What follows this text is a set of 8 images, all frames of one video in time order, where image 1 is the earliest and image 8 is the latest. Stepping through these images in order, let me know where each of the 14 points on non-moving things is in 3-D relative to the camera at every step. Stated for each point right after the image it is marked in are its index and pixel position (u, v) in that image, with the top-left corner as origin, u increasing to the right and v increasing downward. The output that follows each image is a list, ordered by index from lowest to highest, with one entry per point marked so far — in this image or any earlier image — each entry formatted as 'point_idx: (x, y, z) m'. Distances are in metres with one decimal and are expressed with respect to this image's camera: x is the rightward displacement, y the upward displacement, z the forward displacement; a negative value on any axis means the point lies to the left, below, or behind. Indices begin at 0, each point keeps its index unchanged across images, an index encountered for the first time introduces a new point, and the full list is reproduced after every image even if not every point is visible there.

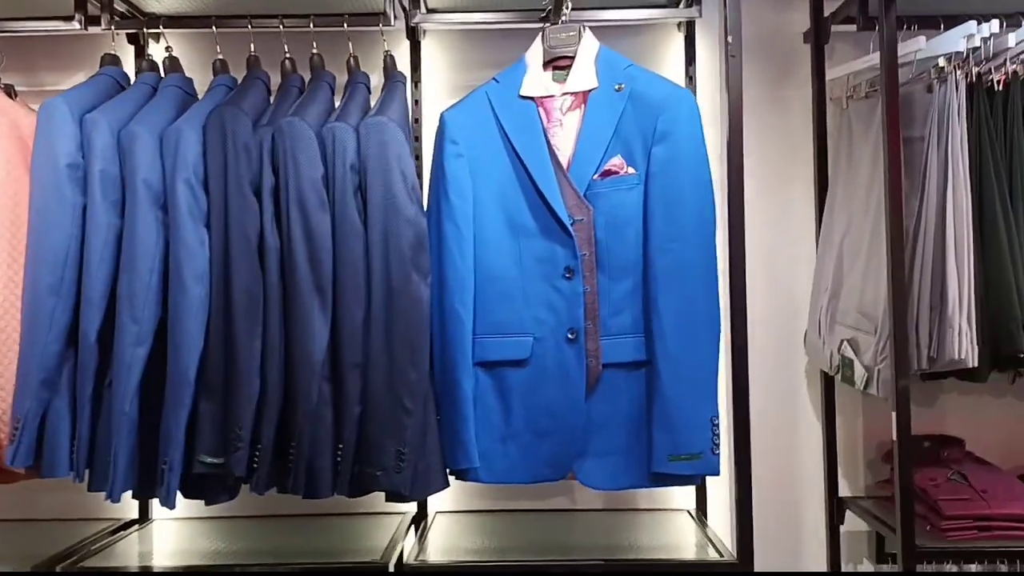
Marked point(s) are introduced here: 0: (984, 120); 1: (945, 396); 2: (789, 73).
0: (+0.8, +0.3, +1.6) m
1: (+0.9, -0.2, +2.0) m
2: (+0.6, +0.5, +2.0) m
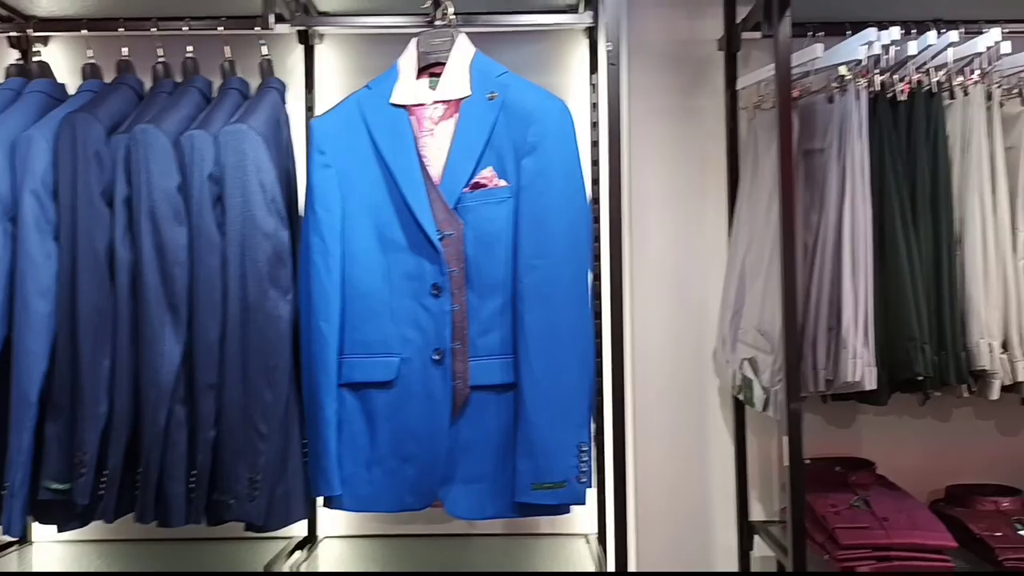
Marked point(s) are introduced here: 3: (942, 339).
0: (+0.6, +0.3, +1.6) m
1: (+0.7, -0.3, +1.9) m
2: (+0.4, +0.4, +2.0) m
3: (+0.7, -0.1, +1.5) m
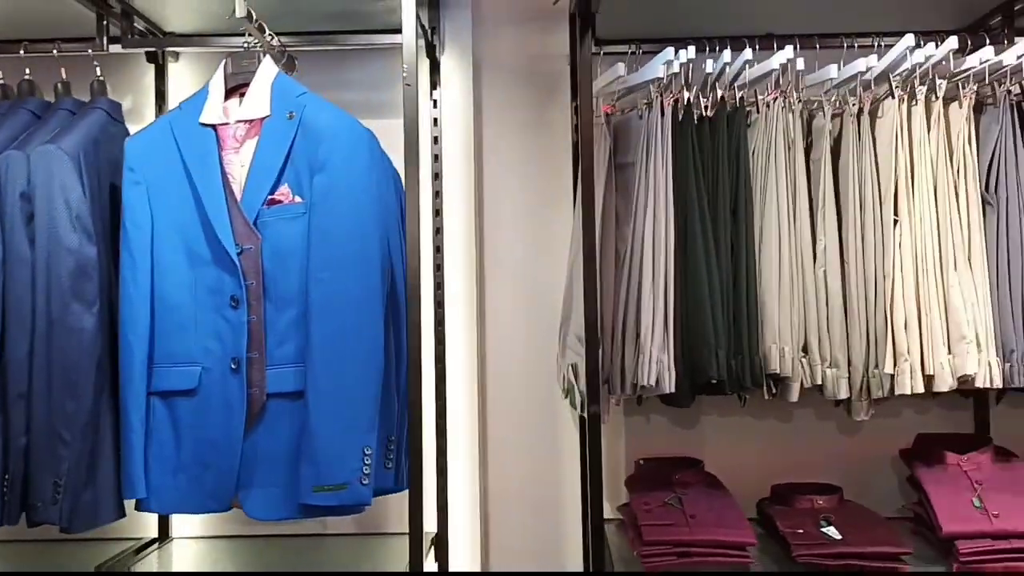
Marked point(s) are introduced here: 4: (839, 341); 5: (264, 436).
0: (+0.3, +0.2, +1.6) m
1: (+0.4, -0.3, +2.0) m
2: (+0.1, +0.4, +2.0) m
3: (+0.4, -0.1, +1.6) m
4: (+0.6, -0.1, +1.6) m
5: (-0.4, -0.2, +1.4) m
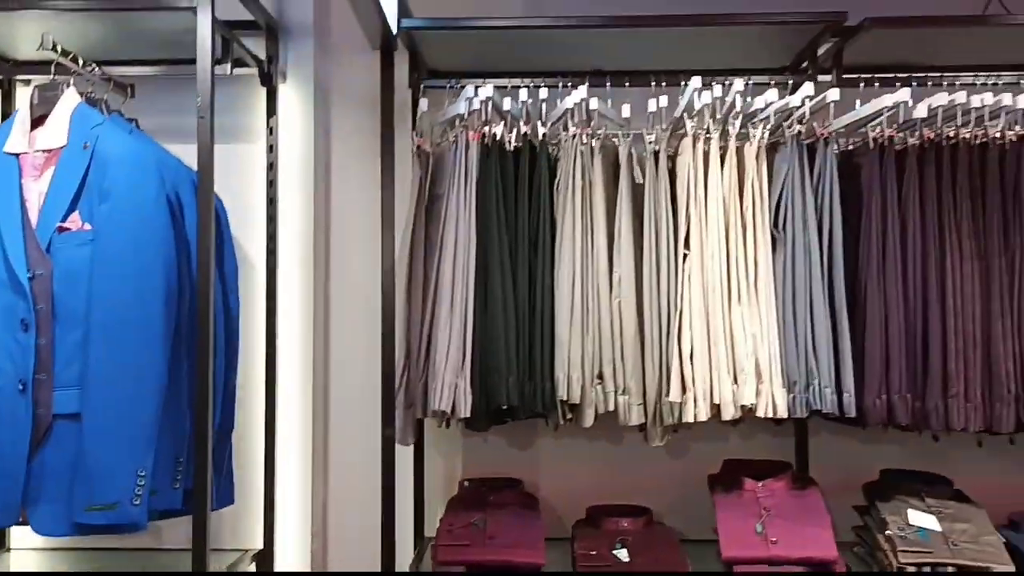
0: (0.0, +0.2, +1.7) m
1: (+0.1, -0.3, +2.1) m
2: (-0.2, +0.4, +2.1) m
3: (0.0, -0.1, +1.7) m
4: (+0.2, -0.1, +1.7) m
5: (-0.7, -0.3, +1.5) m
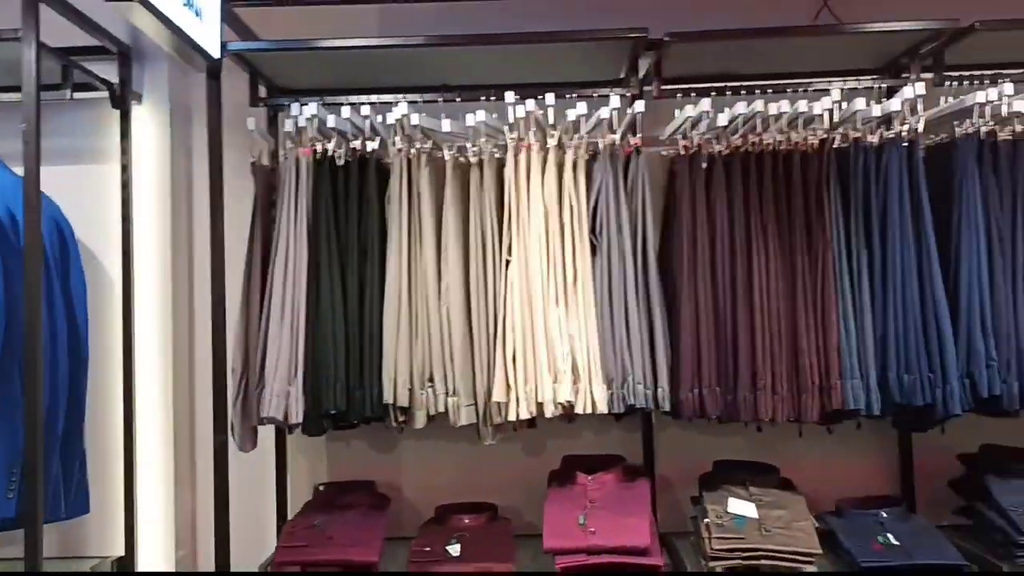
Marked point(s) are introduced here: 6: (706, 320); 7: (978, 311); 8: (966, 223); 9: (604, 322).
0: (-0.3, +0.2, +1.8) m
1: (-0.2, -0.3, +2.1) m
2: (-0.6, +0.3, +2.2) m
3: (-0.3, -0.2, +1.7) m
4: (-0.1, -0.2, +1.7) m
5: (-1.0, -0.3, +1.5) m
6: (+0.4, -0.1, +1.7) m
7: (+0.8, 0.0, +1.7) m
8: (+0.8, +0.1, +1.7) m
9: (+0.2, -0.1, +1.7) m
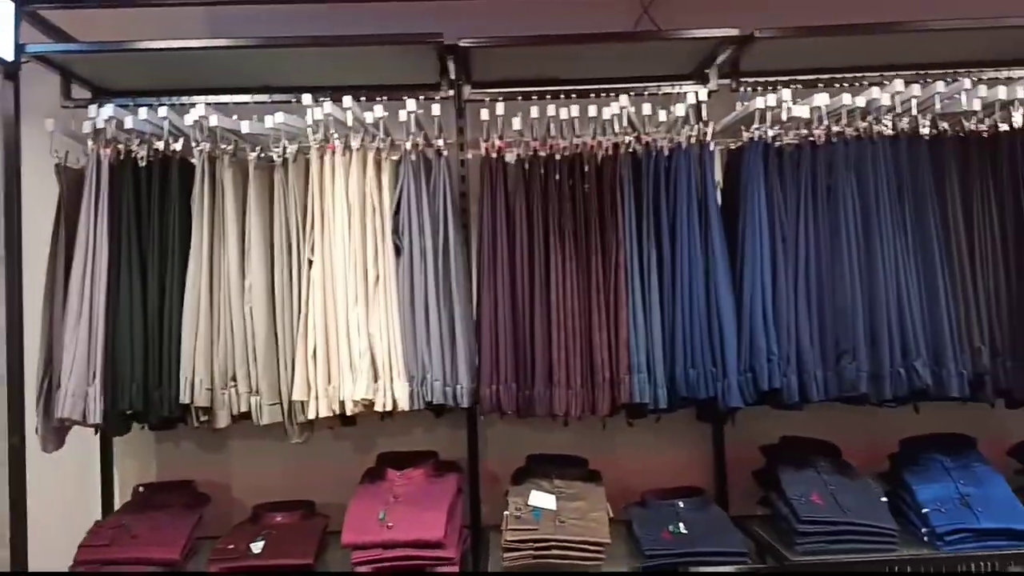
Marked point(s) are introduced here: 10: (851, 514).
0: (-0.7, +0.2, +1.8) m
1: (-0.6, -0.3, +2.2) m
2: (-1.0, +0.3, +2.2) m
3: (-0.6, -0.2, +1.7) m
4: (-0.5, -0.2, +1.8) m
5: (-1.4, -0.3, +1.5) m
6: (0.0, -0.1, +1.8) m
7: (+0.5, 0.0, +1.8) m
8: (+0.5, +0.1, +1.8) m
9: (-0.2, -0.1, +1.8) m
10: (+0.6, -0.4, +1.8) m
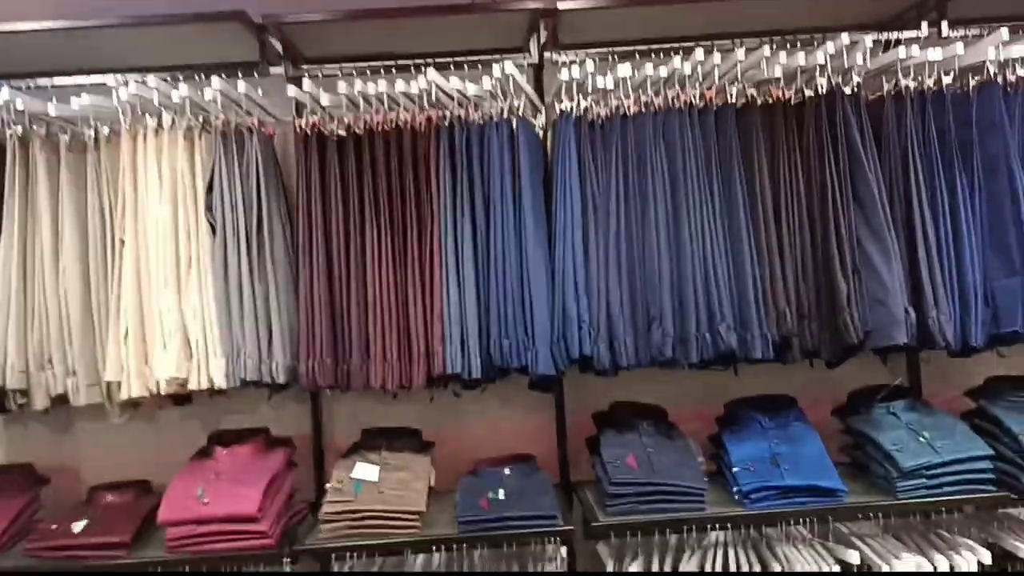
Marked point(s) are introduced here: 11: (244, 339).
0: (-1.1, +0.2, +1.8) m
1: (-1.0, -0.3, +2.2) m
2: (-1.3, +0.4, +2.1) m
3: (-1.0, -0.1, +1.8) m
4: (-0.8, -0.1, +1.8) m
5: (-1.7, -0.3, +1.5) m
6: (-0.4, 0.0, +1.8) m
7: (+0.1, 0.0, +1.8) m
8: (+0.1, +0.2, +1.8) m
9: (-0.5, 0.0, +1.8) m
10: (+0.3, -0.4, +1.8) m
11: (-0.5, -0.1, +1.8) m
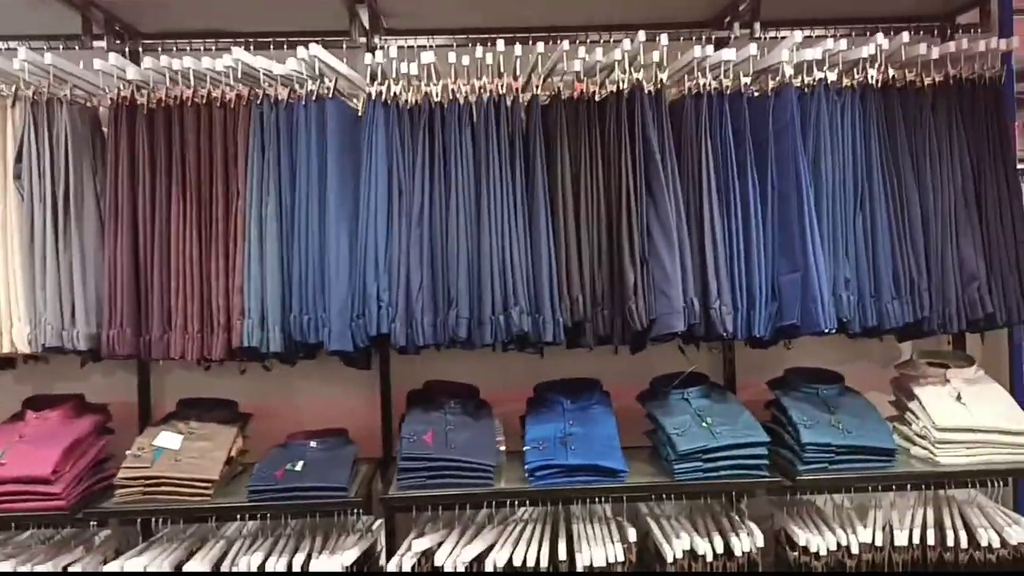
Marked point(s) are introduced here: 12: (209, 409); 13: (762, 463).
0: (-1.5, +0.3, +1.8) m
1: (-1.4, -0.2, +2.2) m
2: (-1.7, +0.5, +2.2) m
3: (-1.4, -0.1, +1.8) m
4: (-1.2, 0.0, +1.8) m
5: (-2.1, -0.2, +1.5) m
6: (-0.8, 0.0, +1.8) m
7: (-0.3, +0.1, +1.8) m
8: (-0.3, +0.2, +1.9) m
9: (-0.9, 0.0, +1.8) m
10: (-0.1, -0.3, +1.9) m
11: (-0.9, 0.0, +1.8) m
12: (-0.6, -0.3, +2.0) m
13: (+0.5, -0.3, +1.8) m
